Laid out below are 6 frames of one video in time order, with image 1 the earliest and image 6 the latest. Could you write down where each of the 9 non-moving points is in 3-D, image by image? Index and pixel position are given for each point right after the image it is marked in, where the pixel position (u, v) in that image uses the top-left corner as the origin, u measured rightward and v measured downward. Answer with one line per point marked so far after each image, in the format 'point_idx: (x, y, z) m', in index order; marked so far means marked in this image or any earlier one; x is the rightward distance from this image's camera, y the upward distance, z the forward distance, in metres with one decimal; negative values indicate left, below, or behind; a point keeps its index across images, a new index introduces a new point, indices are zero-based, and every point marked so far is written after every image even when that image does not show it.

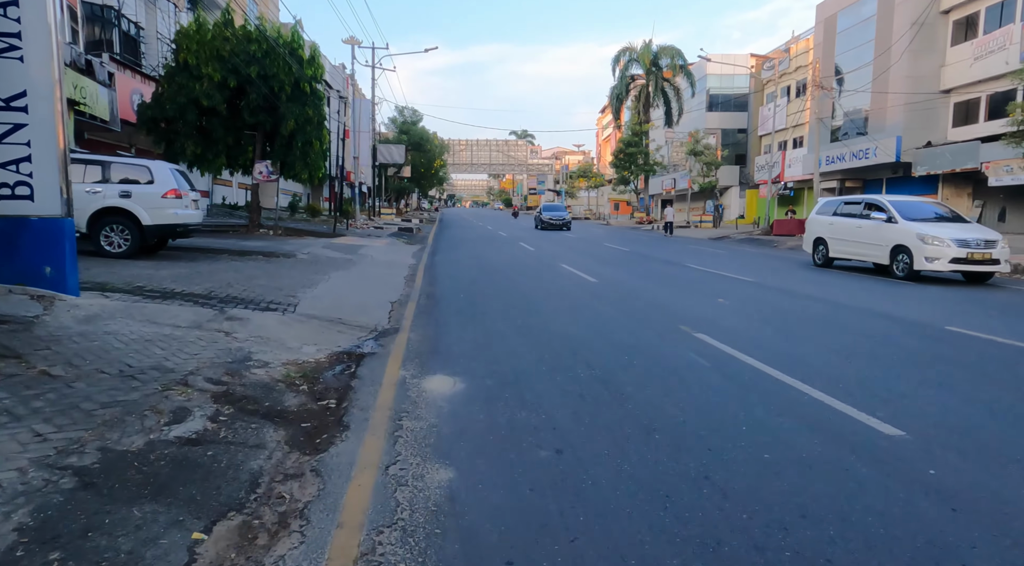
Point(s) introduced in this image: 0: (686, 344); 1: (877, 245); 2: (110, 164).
0: (+2.0, -0.7, +7.4) m
1: (+8.2, +0.8, +14.8) m
2: (-7.8, +2.3, +12.8) m
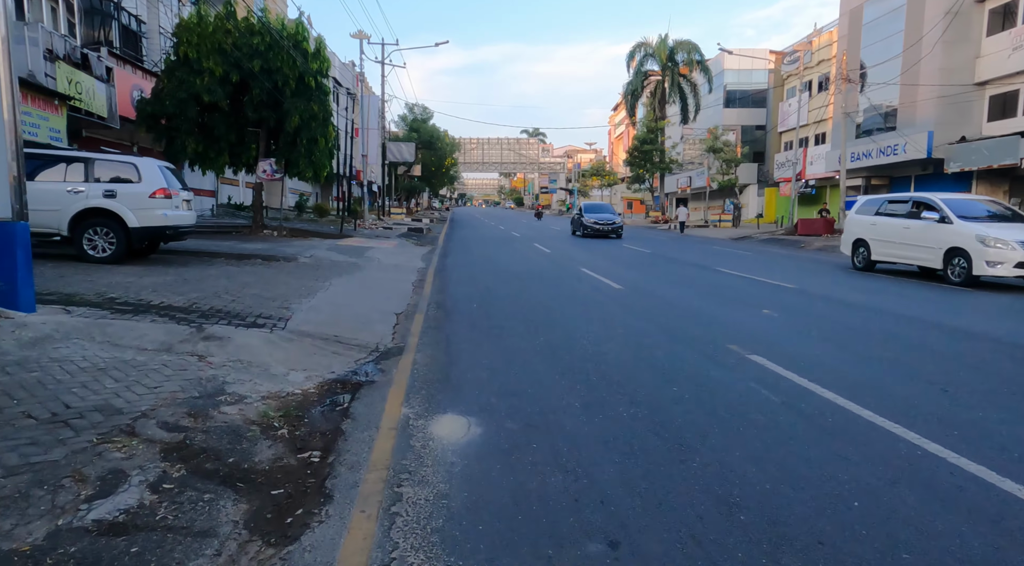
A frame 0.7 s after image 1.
0: (+2.2, -0.8, +6.3) m
1: (+8.6, +0.7, +13.6) m
2: (-7.4, +2.2, +11.8) m
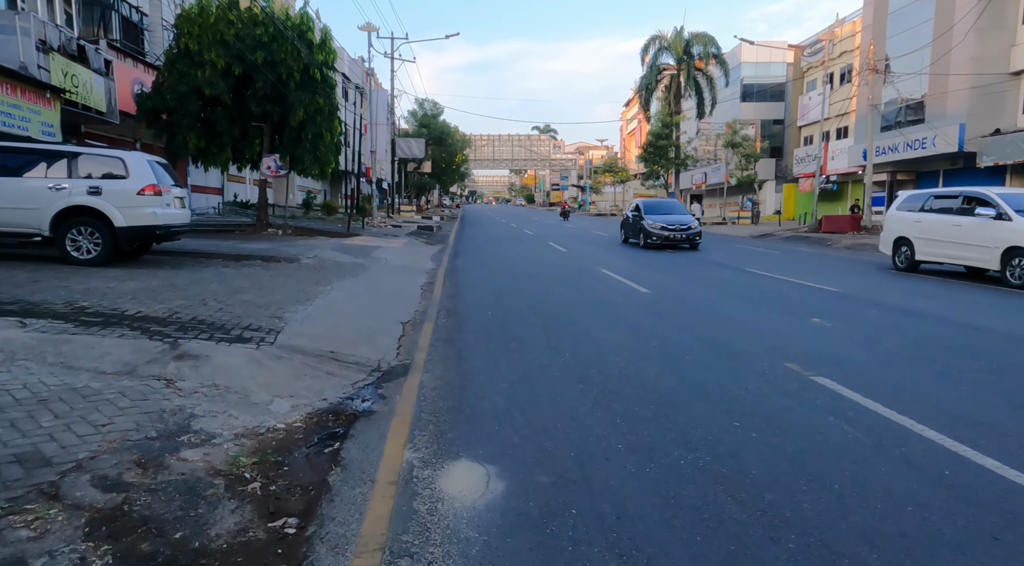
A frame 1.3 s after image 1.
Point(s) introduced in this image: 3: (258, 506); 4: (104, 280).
0: (+2.4, -0.9, +5.3) m
1: (+8.9, +0.7, +12.5) m
2: (-7.2, +2.1, +10.9) m
3: (-1.3, -1.2, +3.4) m
4: (-5.8, 0.0, +9.4) m
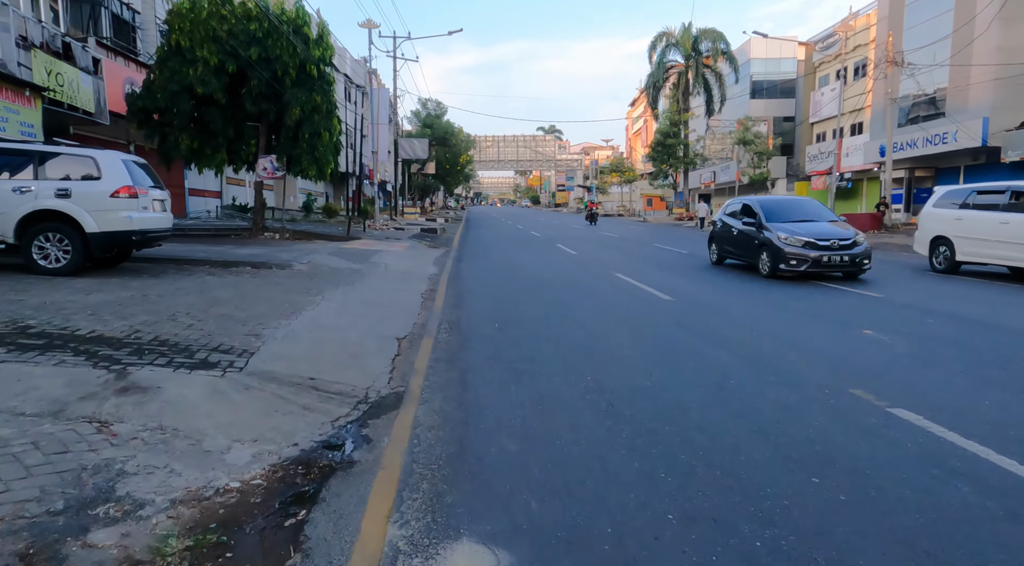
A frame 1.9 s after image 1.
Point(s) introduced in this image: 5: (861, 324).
0: (+2.5, -1.0, +4.2) m
1: (+9.0, +0.6, +11.4) m
2: (-7.0, +1.9, +10.0) m
3: (-1.2, -1.3, +2.5) m
4: (-5.7, -0.1, +8.5) m
5: (+4.3, -0.5, +8.3) m
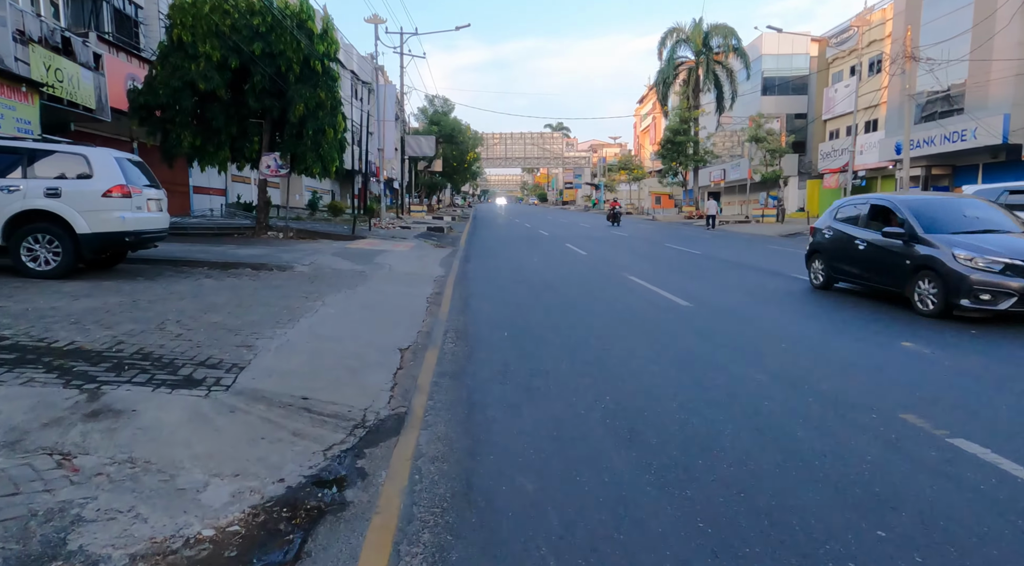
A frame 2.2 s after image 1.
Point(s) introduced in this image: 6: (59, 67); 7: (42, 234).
0: (+2.5, -1.1, +3.7) m
1: (+9.2, +0.5, +10.8) m
2: (-6.9, +1.9, +9.6) m
3: (-1.2, -1.4, +2.0) m
4: (-5.6, -0.2, +8.0) m
5: (+4.4, -0.6, +7.7) m
6: (-12.1, +5.8, +17.6) m
7: (-6.8, +0.7, +9.6) m
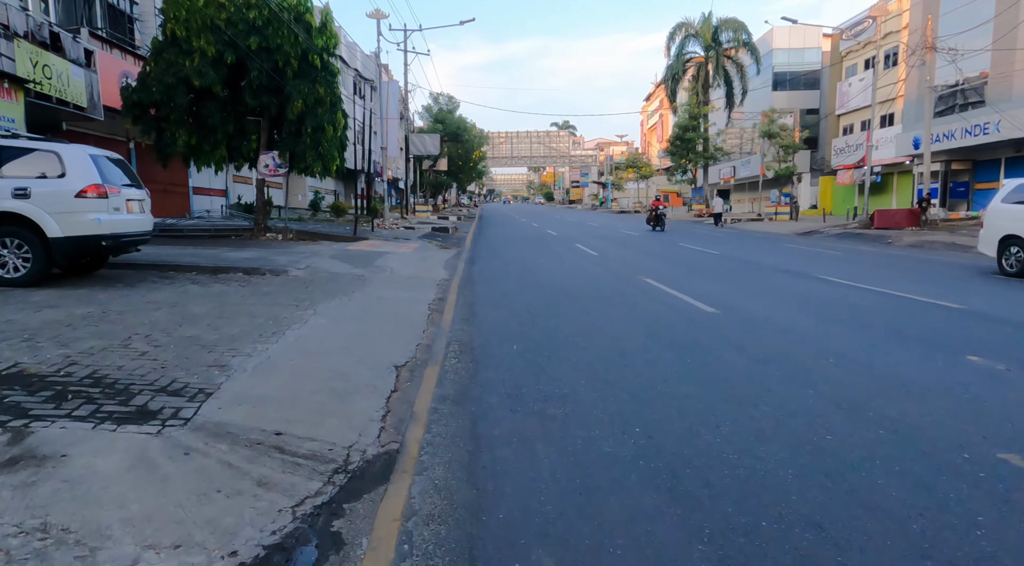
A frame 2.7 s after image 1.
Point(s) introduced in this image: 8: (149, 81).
0: (+2.6, -1.1, +2.9) m
1: (+9.3, +0.5, +9.9) m
2: (-6.8, +1.8, +8.8) m
3: (-1.1, -1.4, +1.2) m
4: (-5.5, -0.3, +7.3) m
5: (+4.5, -0.6, +6.9) m
6: (-11.9, +5.6, +16.9) m
7: (-6.7, +0.6, +8.8) m
8: (-10.7, +6.0, +19.5) m
